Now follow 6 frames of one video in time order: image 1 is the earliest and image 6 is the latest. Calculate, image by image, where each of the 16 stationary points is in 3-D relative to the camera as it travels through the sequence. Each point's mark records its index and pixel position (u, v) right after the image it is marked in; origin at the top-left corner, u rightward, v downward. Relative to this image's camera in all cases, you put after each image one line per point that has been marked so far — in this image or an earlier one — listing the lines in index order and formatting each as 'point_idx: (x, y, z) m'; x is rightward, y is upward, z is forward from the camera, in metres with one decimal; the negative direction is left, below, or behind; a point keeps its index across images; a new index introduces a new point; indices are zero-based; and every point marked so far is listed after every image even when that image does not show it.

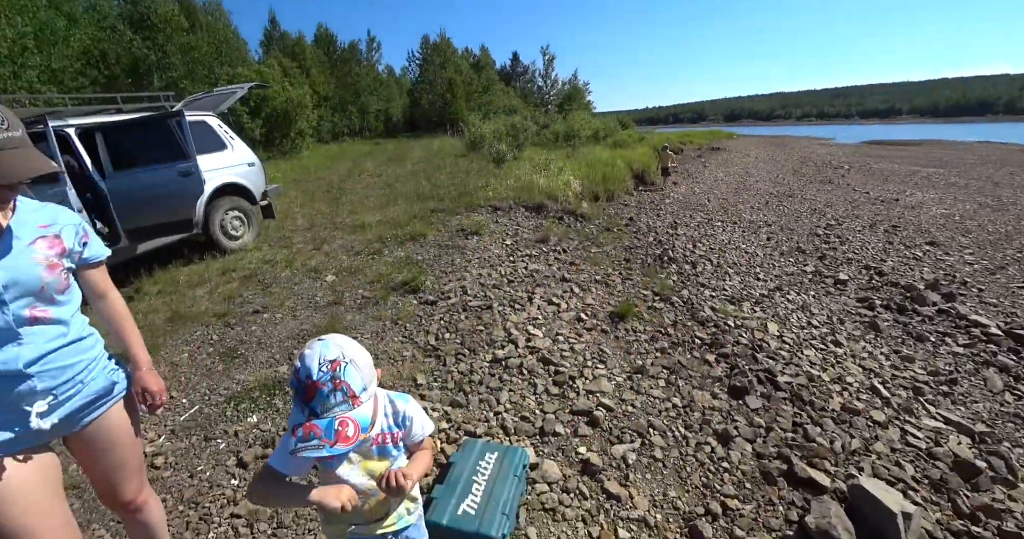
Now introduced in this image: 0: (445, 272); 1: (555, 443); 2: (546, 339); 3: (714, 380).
0: (-1.0, 0.0, +8.5) m
1: (+0.4, -1.8, +6.2) m
2: (+0.4, -0.9, +7.3) m
3: (+2.3, -1.4, +6.7) m
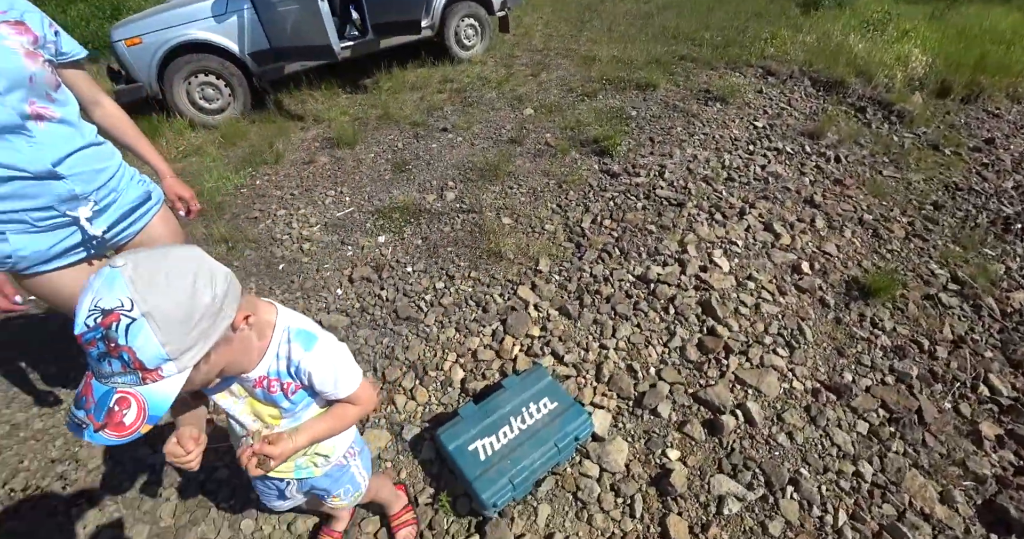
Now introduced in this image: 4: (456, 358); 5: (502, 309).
0: (+1.6, +1.4, +6.4) m
1: (+1.1, -1.1, +4.3) m
2: (+1.9, -0.1, +5.0) m
3: (+3.0, -1.3, +3.8) m
4: (-0.4, -0.6, +4.5) m
5: (-0.1, -0.3, +4.8) m
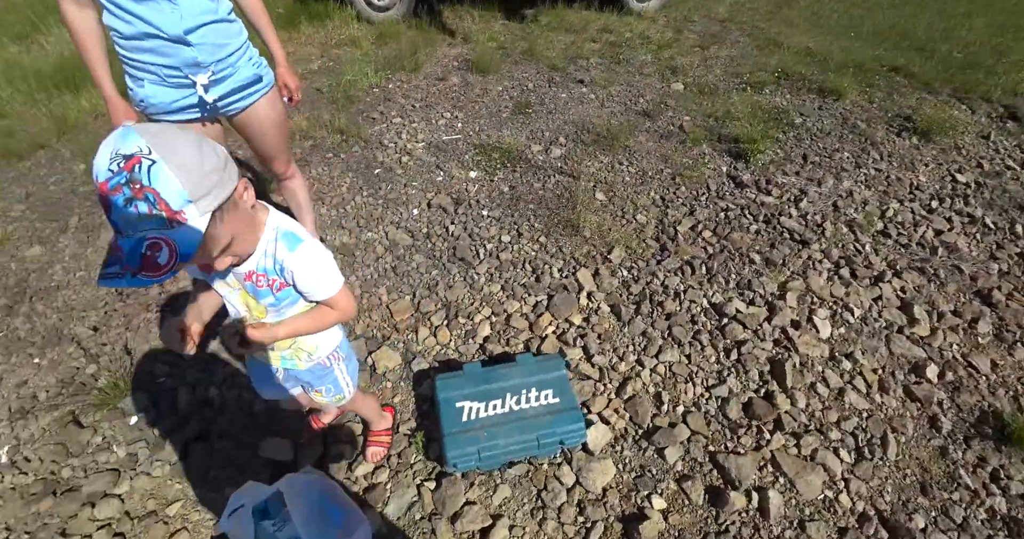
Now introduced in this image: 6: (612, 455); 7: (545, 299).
0: (+2.9, +1.0, +5.3) m
1: (+0.9, -1.3, +3.9) m
2: (+2.2, -0.6, +4.1) m
3: (+2.4, -2.2, +2.9) m
4: (-0.1, -0.3, +4.4) m
5: (+0.3, -0.1, +4.6) m
6: (+0.7, -1.2, +3.9) m
7: (+0.3, -0.2, +4.5) m
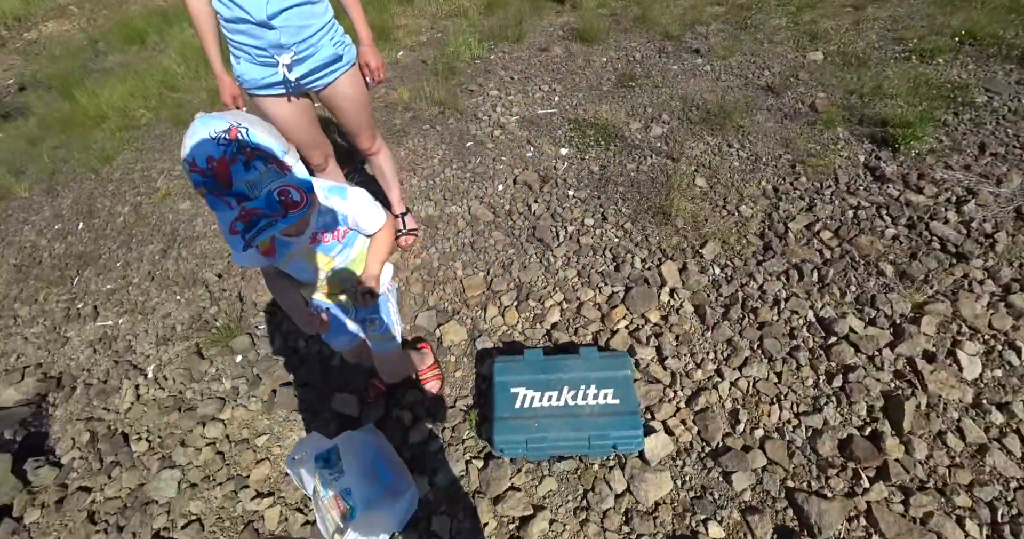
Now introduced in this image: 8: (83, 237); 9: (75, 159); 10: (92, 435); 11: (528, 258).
0: (+3.6, +0.8, +4.2) m
1: (+1.2, -1.3, +3.4) m
2: (+2.6, -0.7, +3.3) m
3: (+2.3, -2.3, +2.1) m
4: (+0.4, -0.2, +4.1) m
5: (+0.9, 0.0, +4.2) m
6: (+1.0, -1.2, +3.5) m
7: (+0.8, -0.1, +4.1) m
8: (-4.3, +0.2, +5.6) m
9: (-4.8, +1.1, +6.2) m
10: (-3.2, -1.3, +4.3) m
11: (+0.1, +0.1, +4.4) m
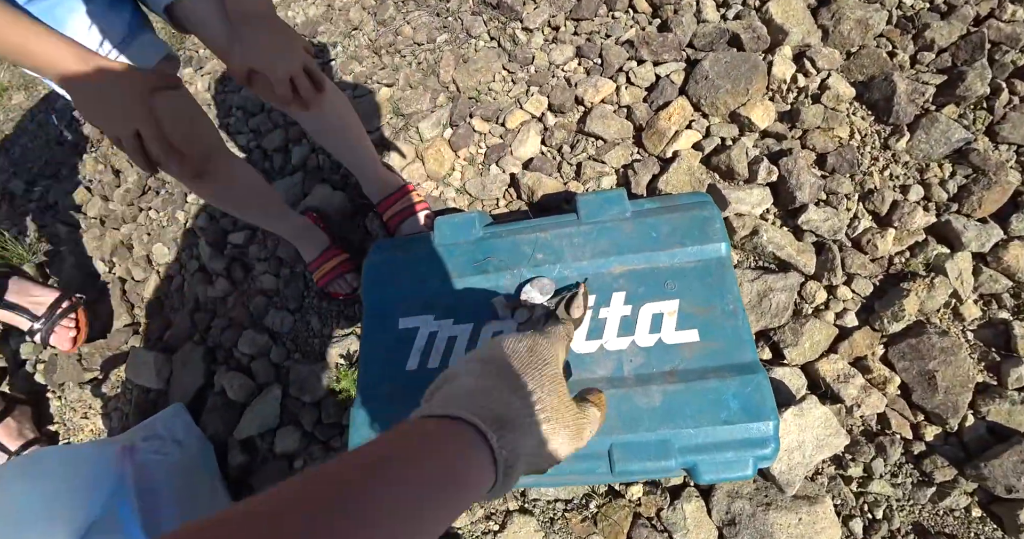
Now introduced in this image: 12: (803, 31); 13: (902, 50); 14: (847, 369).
0: (+3.2, +1.9, +1.3) m
1: (+1.0, -0.6, +1.2) m
2: (+2.2, +0.1, +0.8) m
3: (+2.0, -1.7, 0.0) m
4: (+0.1, +0.5, +1.9) m
5: (+0.6, +0.7, +1.8) m
6: (+0.8, -0.5, +1.3) m
7: (+0.5, +0.6, +1.8) m
8: (-4.2, +0.8, +4.0) m
9: (-4.8, +1.8, +4.6) m
10: (-3.2, -0.8, +2.9) m
11: (-0.1, +0.8, +2.1) m
12: (+0.9, +0.7, +1.7) m
13: (+1.2, +0.7, +1.6) m
14: (+0.8, -0.2, +1.4) m
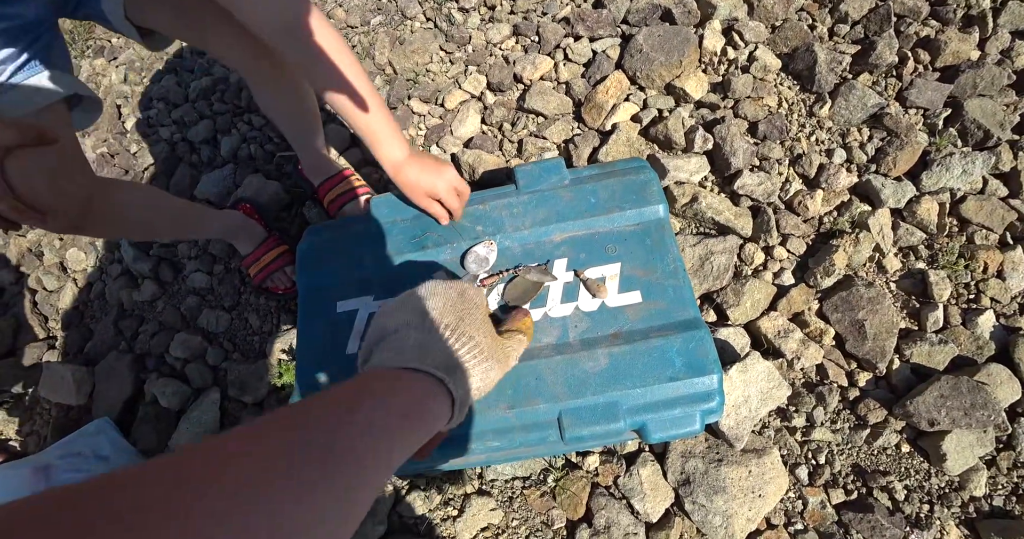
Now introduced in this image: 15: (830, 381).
0: (+3.0, +2.1, +1.6) m
1: (+0.9, -0.4, +1.3) m
2: (+2.1, +0.3, +1.0) m
3: (+2.1, -1.6, +0.2) m
4: (-0.1, +0.6, +1.9) m
5: (+0.4, +0.8, +1.9) m
6: (+0.7, -0.4, +1.4) m
7: (+0.3, +0.7, +1.8) m
8: (-4.6, +0.7, +3.6) m
9: (-5.3, +1.6, +4.1) m
10: (-3.4, -0.9, +2.5) m
11: (-0.4, +0.9, +2.1) m
12: (+0.7, +0.8, +1.8) m
13: (+1.0, +0.8, +1.7) m
14: (+0.7, -0.1, +1.5) m
15: (+0.8, -0.3, +1.4) m
